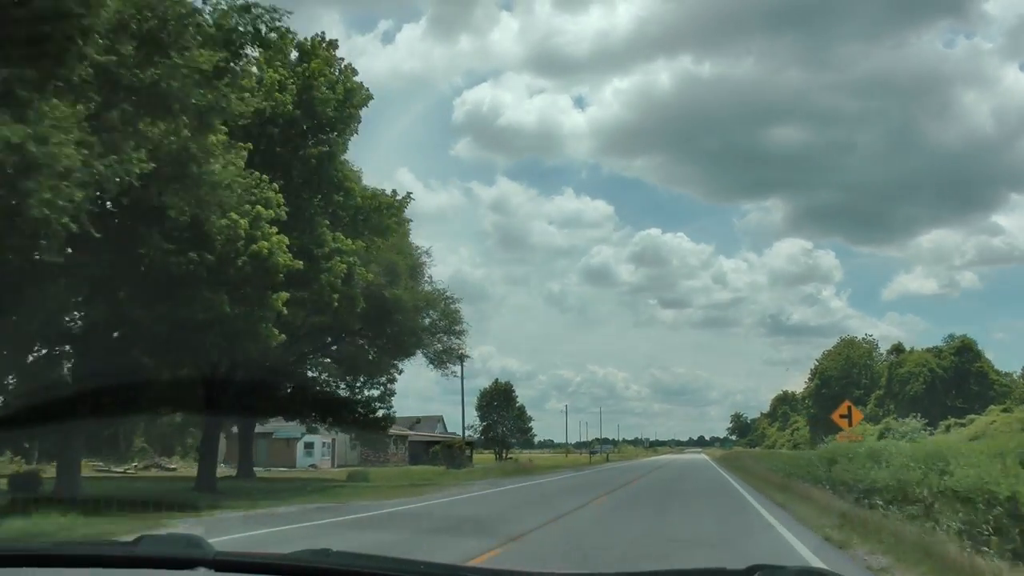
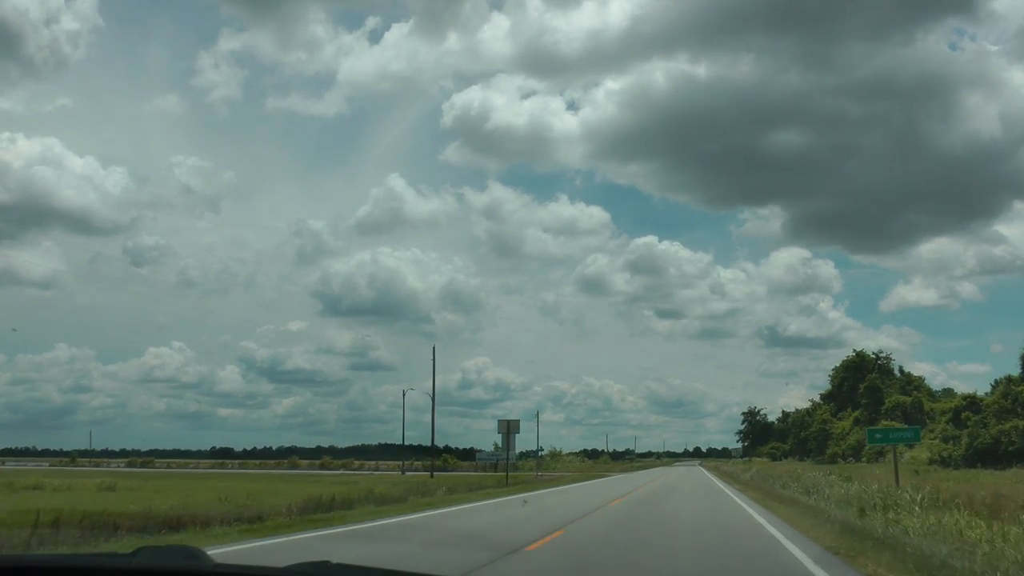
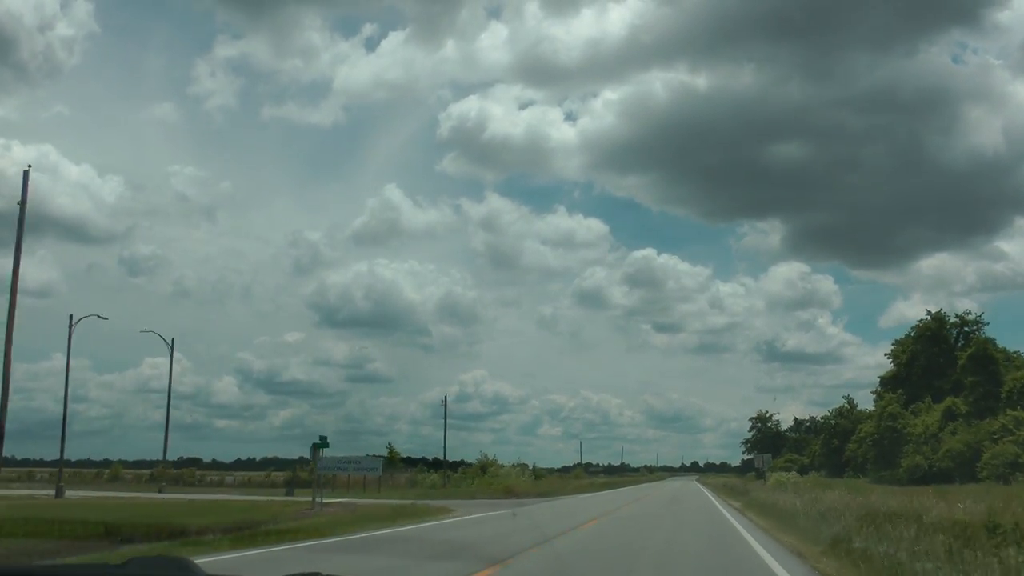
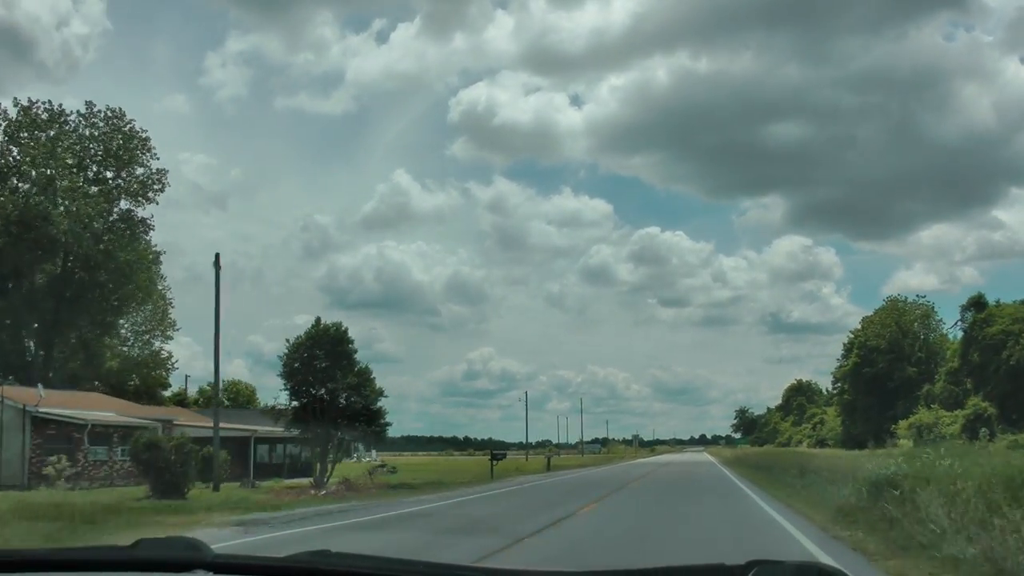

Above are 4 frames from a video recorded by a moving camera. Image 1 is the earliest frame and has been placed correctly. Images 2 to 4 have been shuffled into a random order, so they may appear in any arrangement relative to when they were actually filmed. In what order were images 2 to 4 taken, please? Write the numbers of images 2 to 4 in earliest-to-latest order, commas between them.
4, 2, 3
